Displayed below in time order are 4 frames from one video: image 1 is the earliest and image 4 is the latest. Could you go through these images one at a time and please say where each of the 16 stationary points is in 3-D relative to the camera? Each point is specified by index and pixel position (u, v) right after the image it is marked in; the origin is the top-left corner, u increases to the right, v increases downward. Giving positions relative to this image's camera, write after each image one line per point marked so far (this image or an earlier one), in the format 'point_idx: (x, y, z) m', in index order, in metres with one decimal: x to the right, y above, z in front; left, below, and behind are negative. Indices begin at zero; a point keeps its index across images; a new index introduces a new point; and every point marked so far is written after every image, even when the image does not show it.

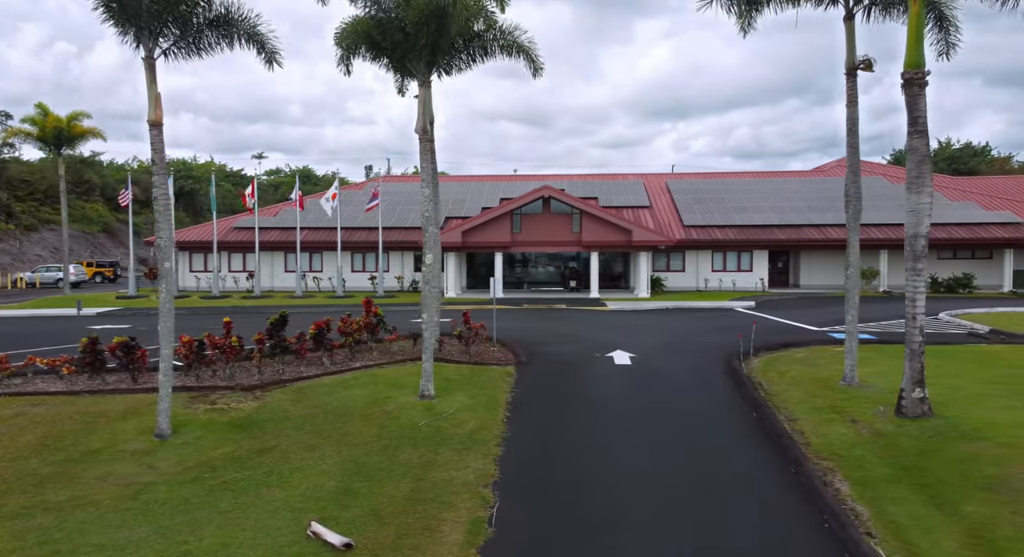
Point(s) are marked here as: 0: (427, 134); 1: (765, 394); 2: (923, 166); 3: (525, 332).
0: (-1.6, +2.6, +11.0) m
1: (+4.7, -2.2, +11.6) m
2: (+6.1, +1.7, +9.2) m
3: (+0.3, -1.5, +17.4) m
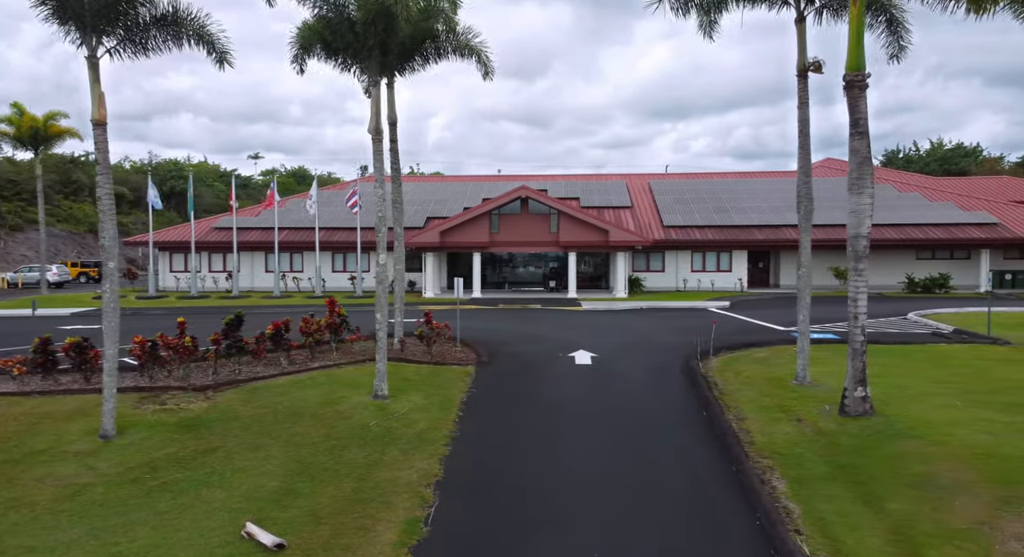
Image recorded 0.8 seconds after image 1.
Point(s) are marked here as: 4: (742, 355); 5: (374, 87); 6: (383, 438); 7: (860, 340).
0: (-2.4, +2.6, +11.1) m
1: (+3.9, -2.2, +11.7) m
2: (+5.3, +1.7, +9.3) m
3: (-0.7, -1.5, +17.5) m
4: (+5.2, -1.7, +13.9) m
5: (-2.5, +3.4, +11.1) m
6: (-2.1, -2.6, +10.0) m
7: (+5.4, -1.0, +9.6) m
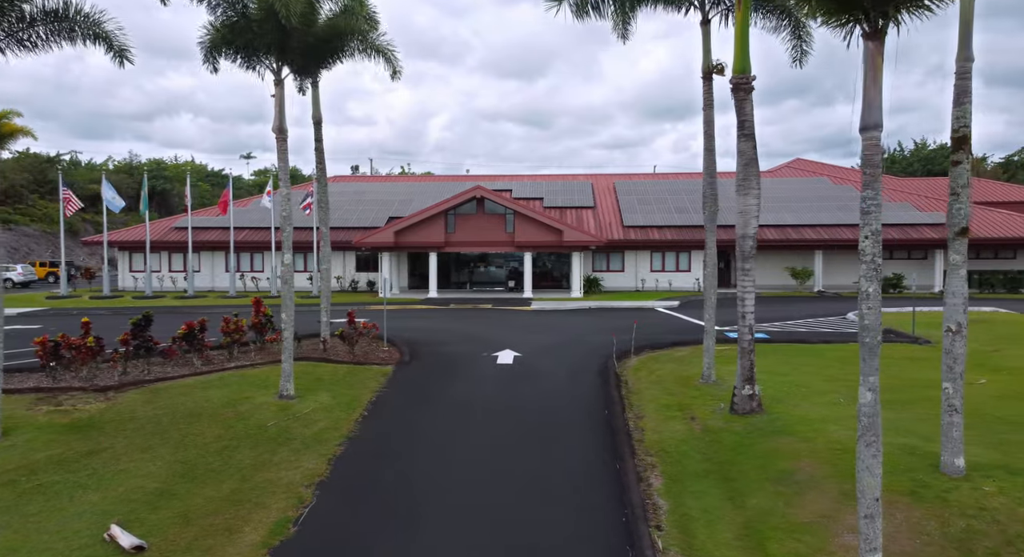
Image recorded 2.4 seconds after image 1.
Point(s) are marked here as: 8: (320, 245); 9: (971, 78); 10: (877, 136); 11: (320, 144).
0: (-4.1, +2.6, +11.0) m
1: (+2.1, -2.2, +11.8) m
2: (+3.6, +1.7, +9.5) m
3: (-2.5, -1.5, +17.5) m
4: (+3.4, -1.7, +14.1) m
5: (-4.2, +3.4, +11.1) m
6: (-3.8, -2.6, +9.9) m
7: (+3.7, -1.0, +9.8) m
8: (-4.9, +0.8, +15.8) m
9: (+4.9, +2.2, +6.7) m
10: (+3.0, +1.2, +5.1) m
11: (-4.7, +3.3, +15.2) m
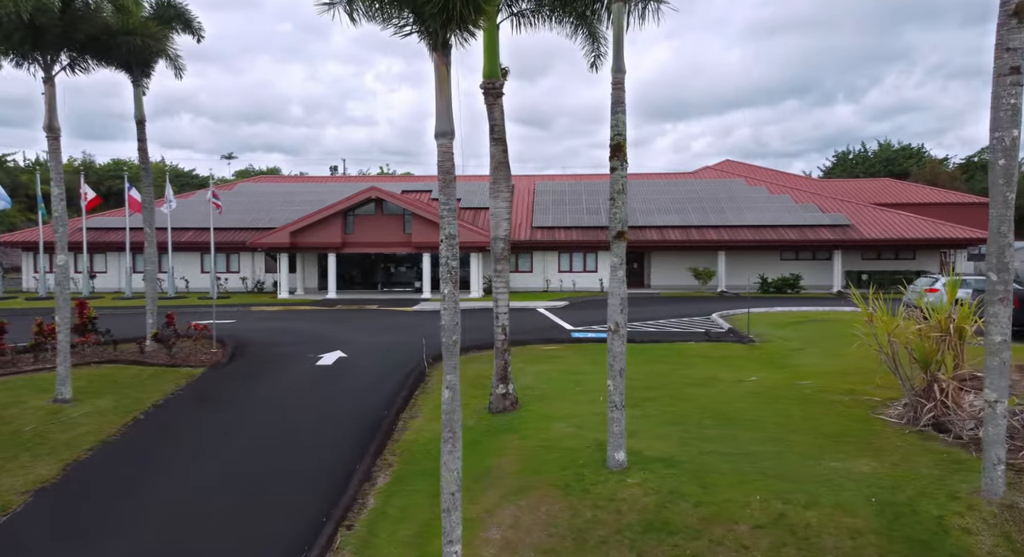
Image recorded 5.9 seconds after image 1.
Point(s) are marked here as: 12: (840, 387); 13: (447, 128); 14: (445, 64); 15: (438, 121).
0: (-8.0, +2.5, +10.8) m
1: (-1.8, -2.2, +11.9) m
2: (-0.2, +1.7, +9.7) m
3: (-6.8, -1.5, +17.3) m
4: (-0.7, -1.8, +14.3) m
5: (-8.1, +3.4, +10.8) m
6: (-7.6, -2.6, +9.7) m
7: (-0.1, -1.0, +10.0) m
8: (-9.1, +0.8, +15.5) m
9: (+1.3, +2.1, +6.9) m
10: (-0.5, +1.2, +5.3) m
11: (-8.9, +3.2, +14.9) m
12: (+5.6, -1.8, +10.5) m
13: (-0.6, +1.3, +5.3) m
14: (-0.6, +1.8, +5.2) m
15: (-0.6, +1.3, +5.3) m
